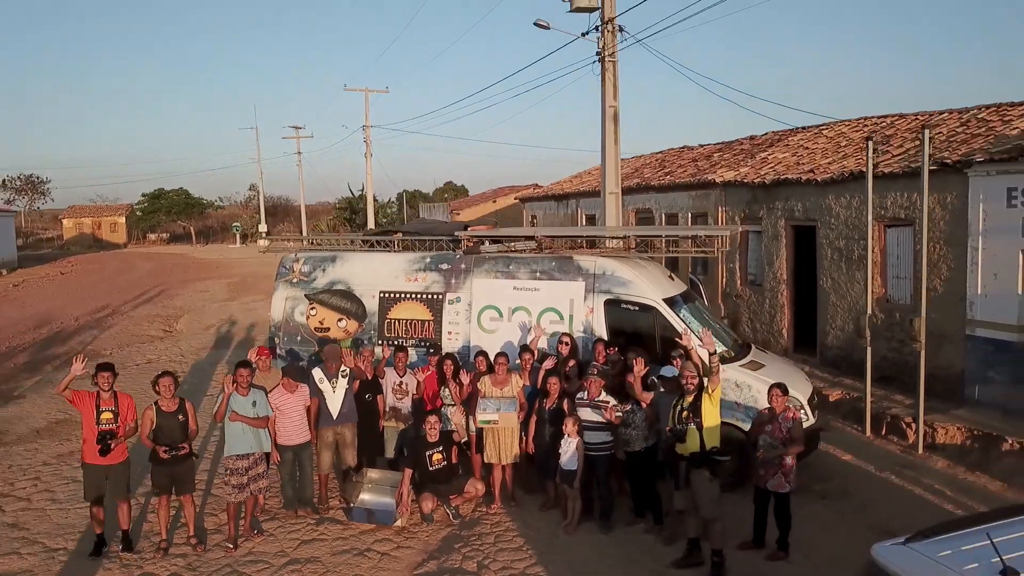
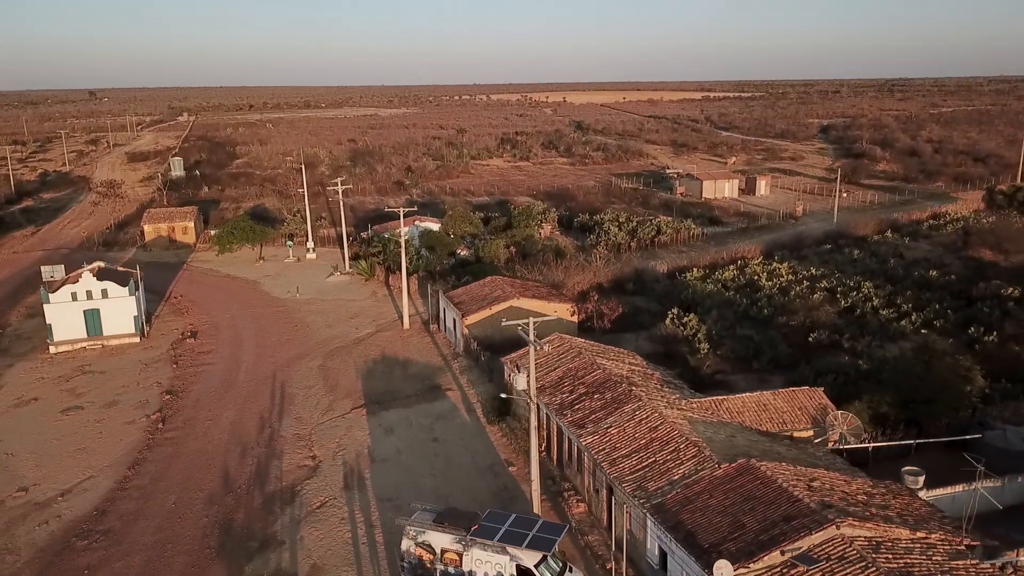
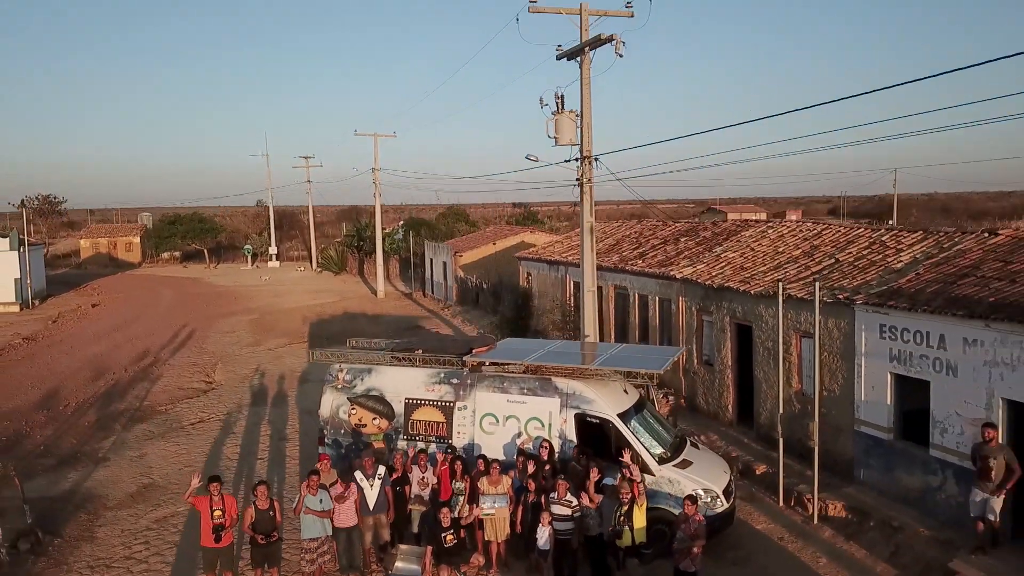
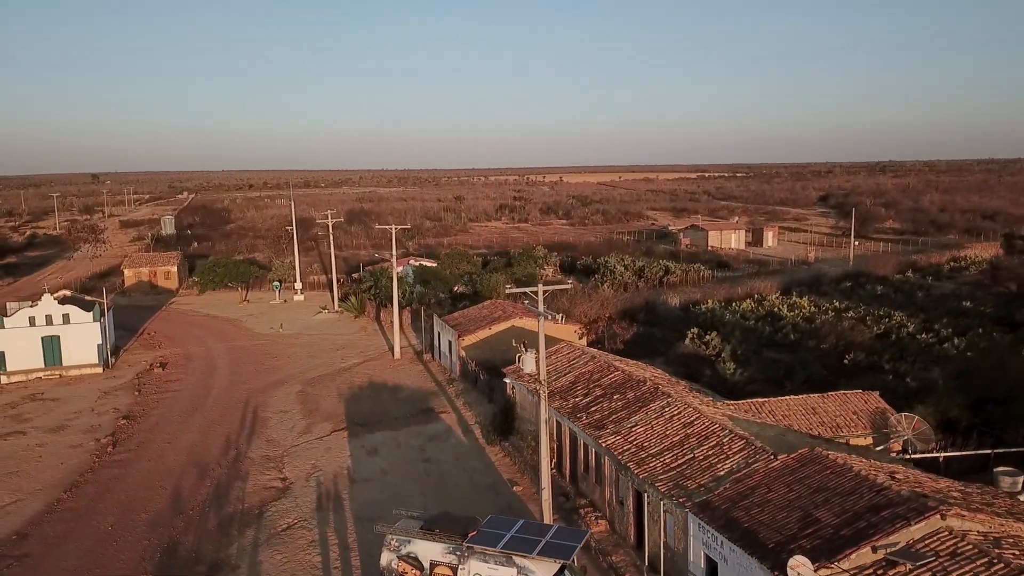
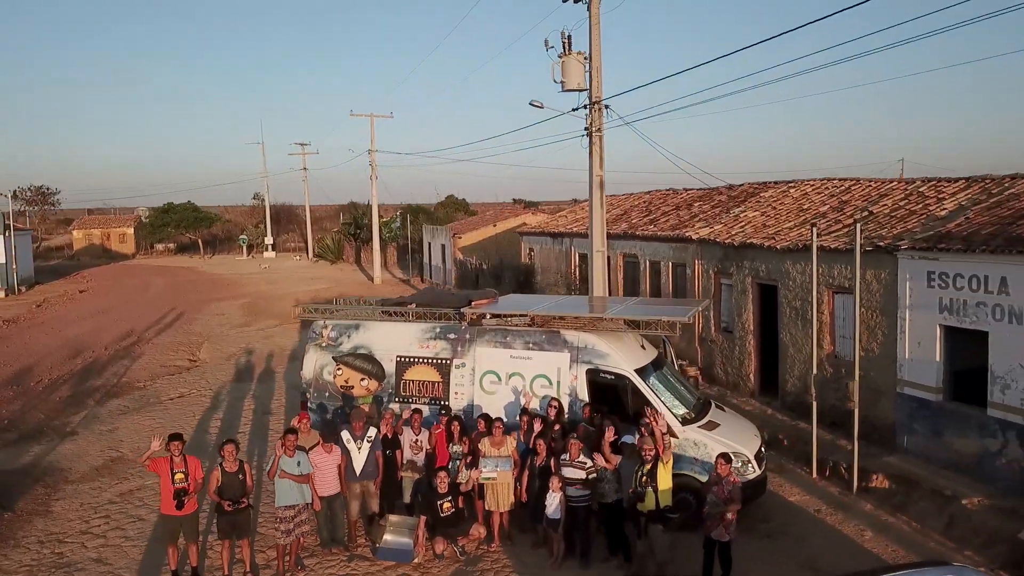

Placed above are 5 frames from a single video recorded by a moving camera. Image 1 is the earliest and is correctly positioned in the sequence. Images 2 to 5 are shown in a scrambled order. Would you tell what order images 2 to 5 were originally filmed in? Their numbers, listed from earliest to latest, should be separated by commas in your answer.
5, 3, 4, 2
